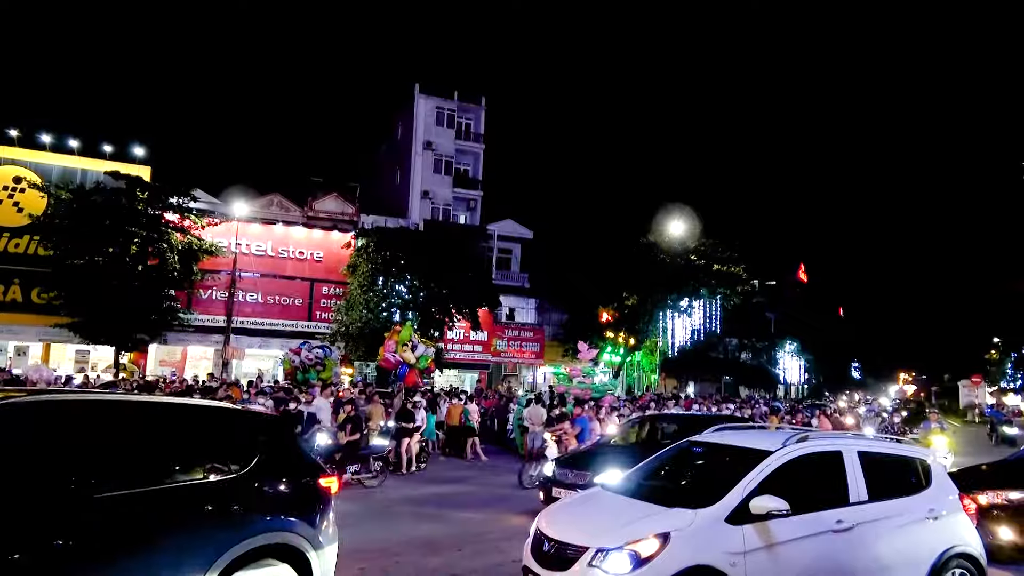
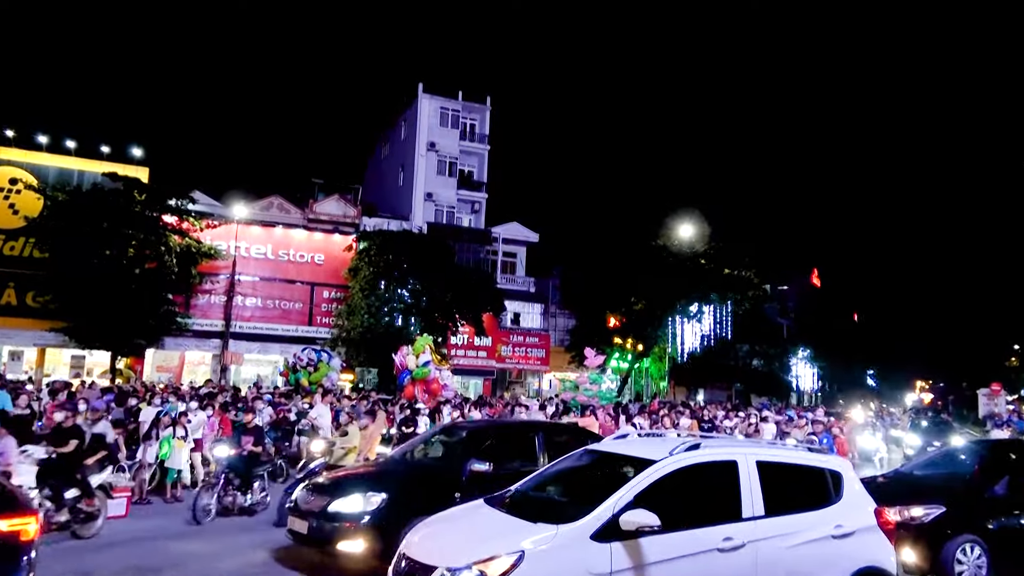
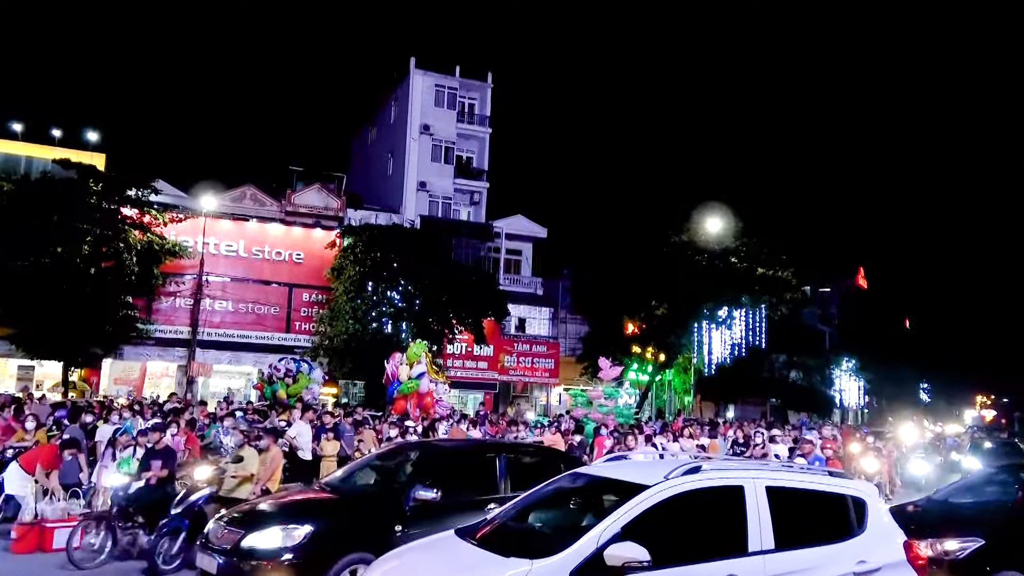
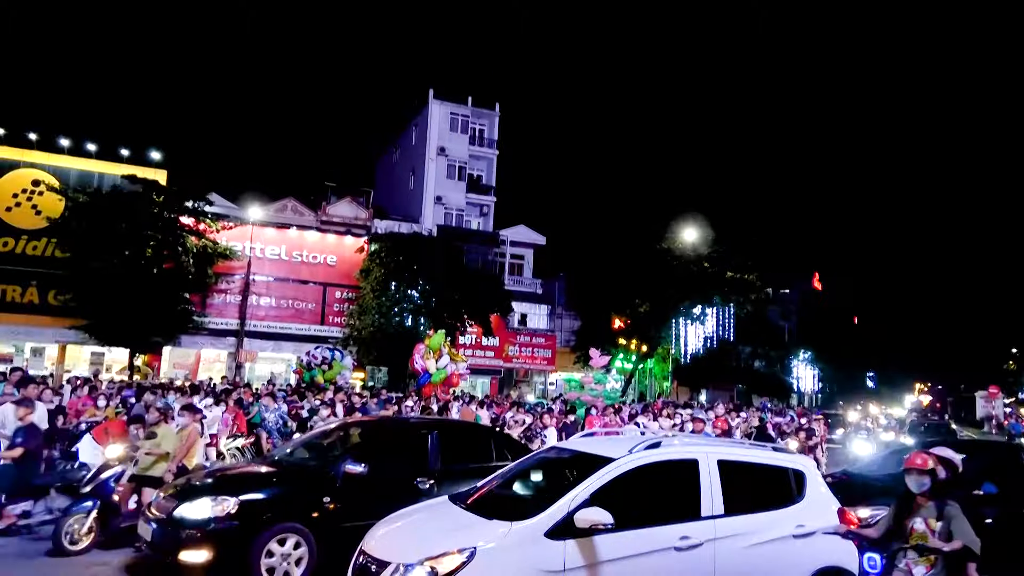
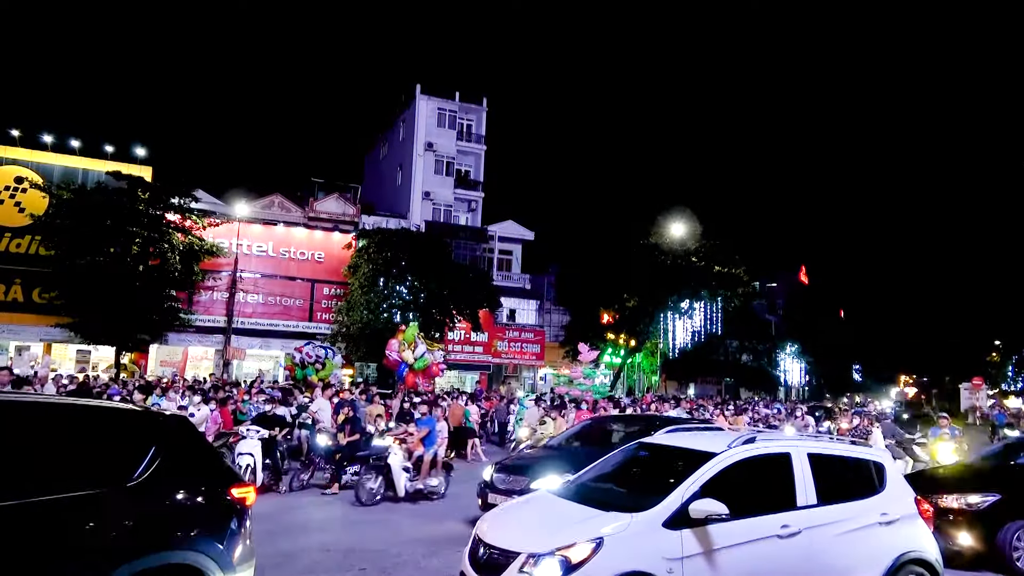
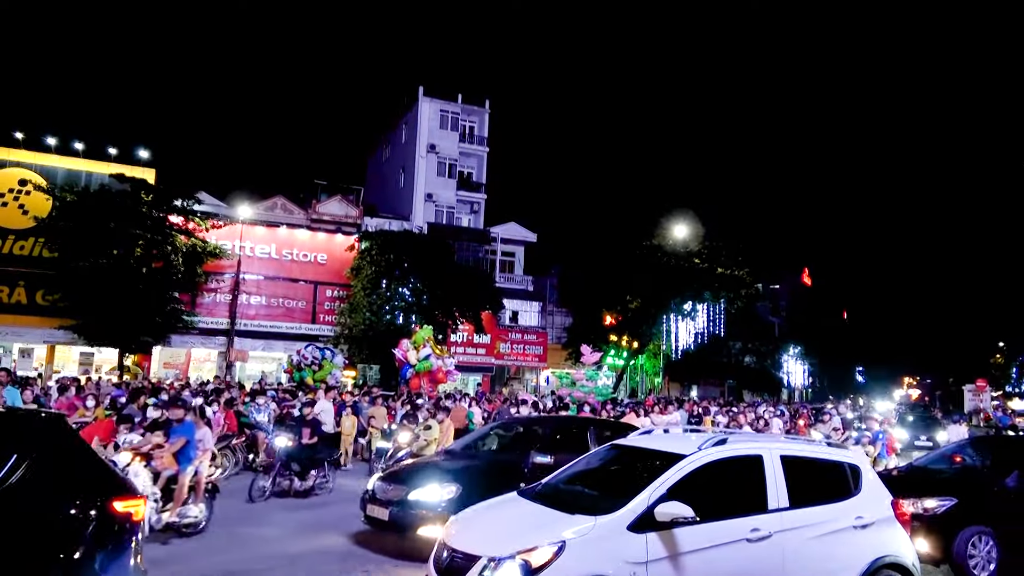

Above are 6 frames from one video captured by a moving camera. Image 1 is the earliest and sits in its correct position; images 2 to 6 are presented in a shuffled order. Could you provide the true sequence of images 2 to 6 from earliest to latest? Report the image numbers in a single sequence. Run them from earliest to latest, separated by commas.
5, 6, 2, 3, 4
